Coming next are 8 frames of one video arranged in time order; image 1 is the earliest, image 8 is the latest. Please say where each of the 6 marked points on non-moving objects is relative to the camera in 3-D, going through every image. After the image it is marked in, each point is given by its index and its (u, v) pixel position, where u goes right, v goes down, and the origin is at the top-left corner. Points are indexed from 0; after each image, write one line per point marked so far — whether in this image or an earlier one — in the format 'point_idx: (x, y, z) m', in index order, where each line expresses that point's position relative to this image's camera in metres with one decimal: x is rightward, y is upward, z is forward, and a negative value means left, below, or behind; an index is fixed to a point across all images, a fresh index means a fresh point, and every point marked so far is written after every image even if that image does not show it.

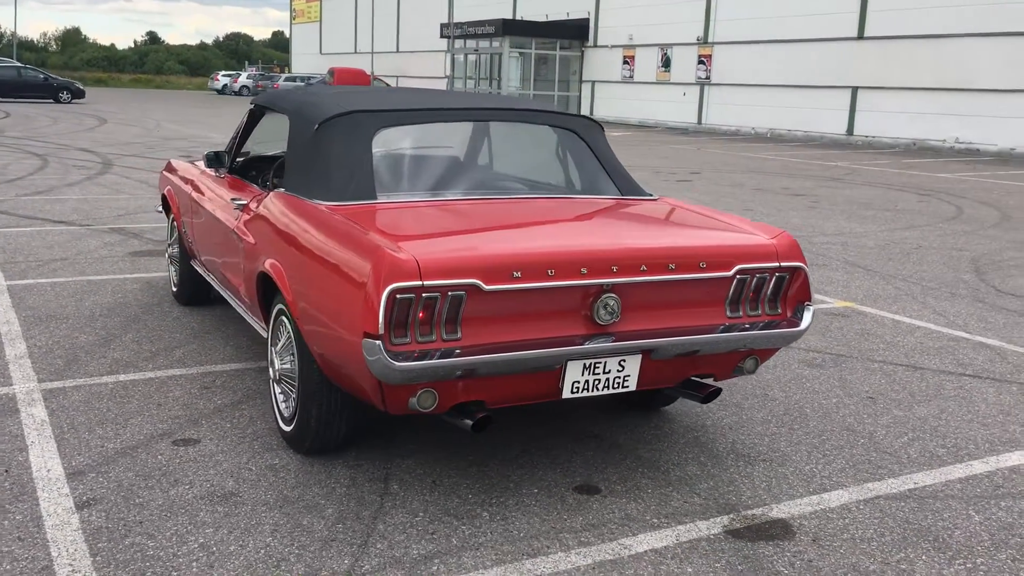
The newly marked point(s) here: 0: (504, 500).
0: (0.0, -0.7, +3.4) m
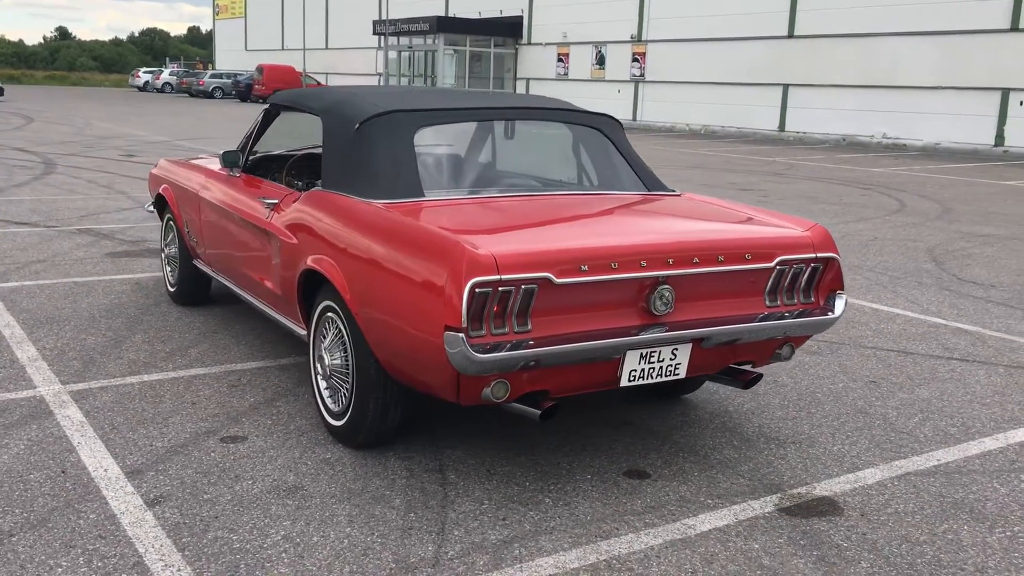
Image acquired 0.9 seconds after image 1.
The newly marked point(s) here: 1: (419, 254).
0: (+0.2, -0.7, +3.6) m
1: (-0.3, +0.1, +3.3) m
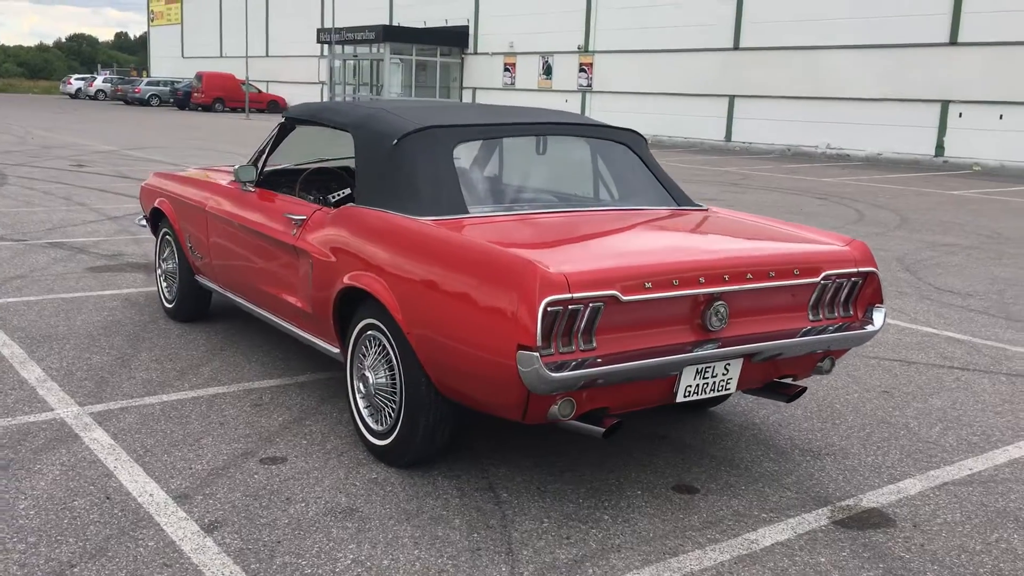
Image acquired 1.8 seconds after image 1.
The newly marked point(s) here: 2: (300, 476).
0: (+0.4, -0.8, +3.6) m
1: (-0.1, 0.0, +3.3) m
2: (-0.8, -0.7, +3.7) m
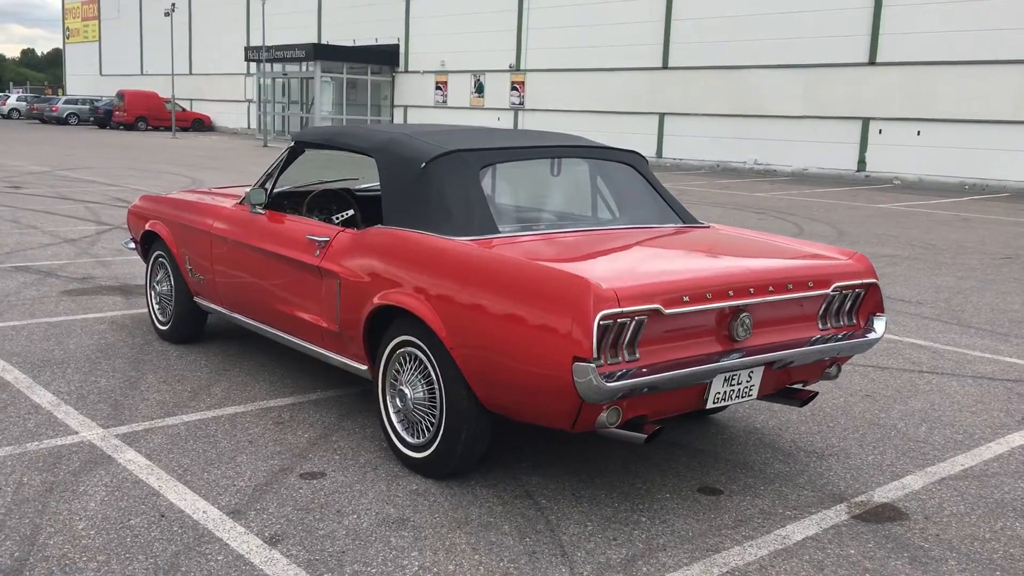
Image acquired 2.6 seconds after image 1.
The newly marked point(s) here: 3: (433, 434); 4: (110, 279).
0: (+0.5, -0.8, +3.8) m
1: (+0.1, 0.0, +3.5) m
2: (-0.6, -0.8, +3.8) m
3: (-0.3, -0.6, +3.9) m
4: (-3.3, +0.1, +8.3) m
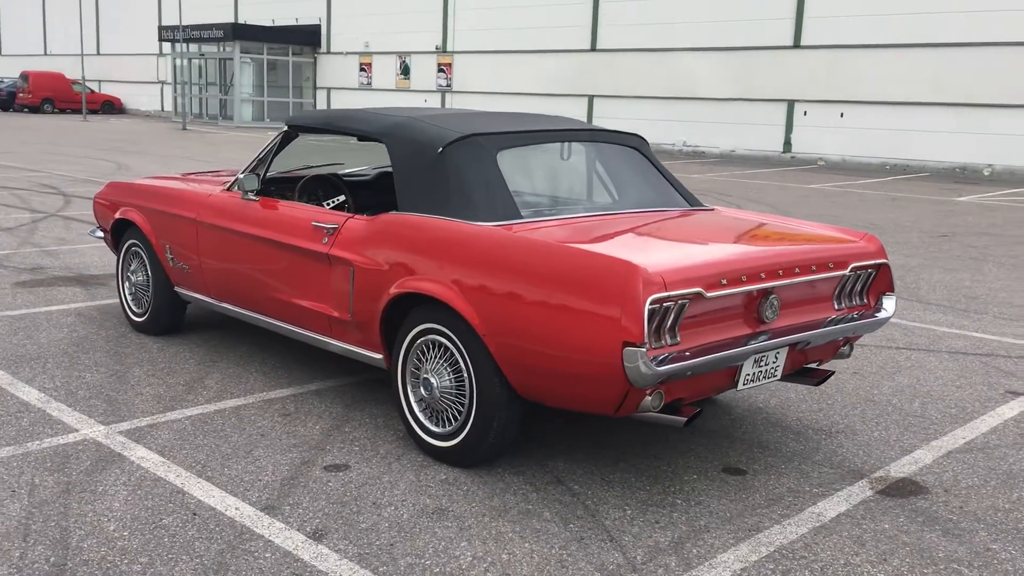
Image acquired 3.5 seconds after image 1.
0: (+0.6, -0.7, +3.8) m
1: (+0.2, 0.0, +3.4) m
2: (-0.5, -0.7, +3.8) m
3: (-0.2, -0.5, +3.8) m
4: (-3.5, +0.1, +8.0) m
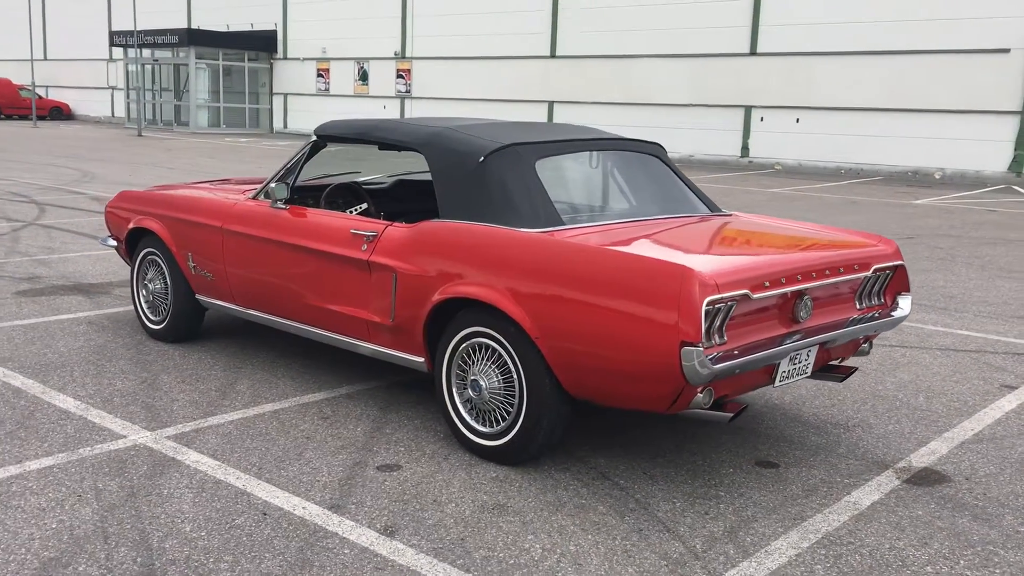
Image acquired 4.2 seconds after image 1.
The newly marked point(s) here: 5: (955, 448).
0: (+0.8, -0.8, +4.0) m
1: (+0.4, 0.0, +3.6) m
2: (-0.3, -0.7, +3.9) m
3: (0.0, -0.5, +4.0) m
4: (-3.5, +0.1, +7.9) m
5: (+1.9, -0.7, +4.5) m
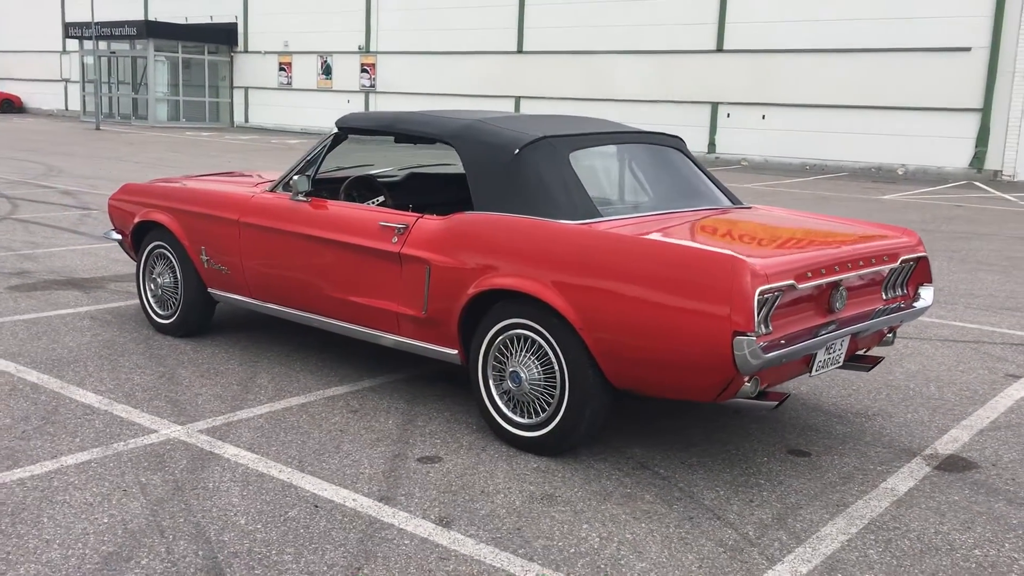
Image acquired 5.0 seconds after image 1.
0: (+1.0, -0.7, +4.0) m
1: (+0.6, 0.0, +3.6) m
2: (-0.2, -0.7, +3.9) m
3: (+0.2, -0.5, +4.0) m
4: (-3.6, +0.1, +7.8) m
5: (+2.1, -0.7, +4.6) m
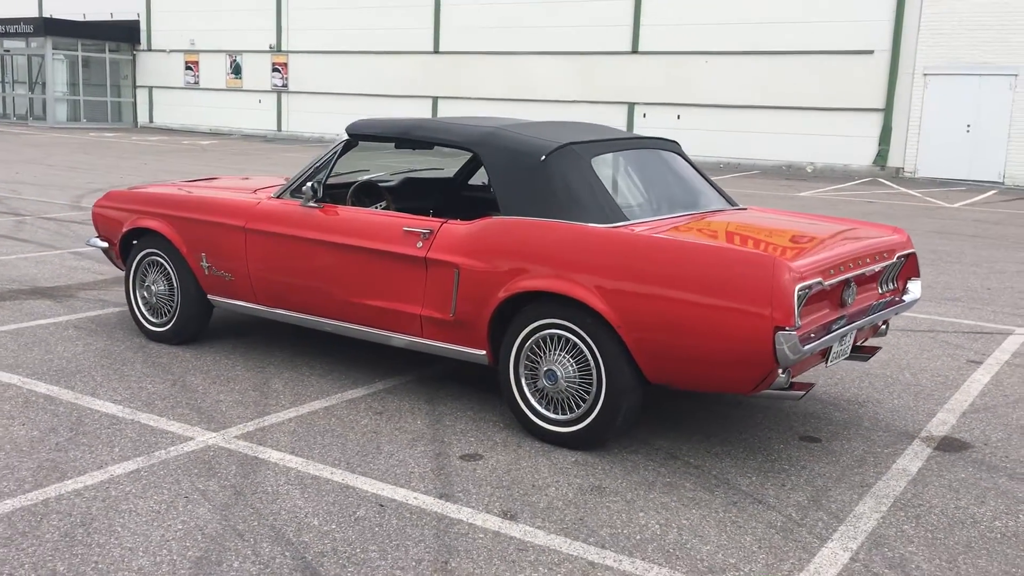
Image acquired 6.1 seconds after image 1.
0: (+1.1, -0.7, +4.3) m
1: (+0.7, 0.0, +3.8) m
2: (0.0, -0.7, +4.0) m
3: (+0.3, -0.5, +4.2) m
4: (-3.8, 0.0, +7.6) m
5: (+2.2, -0.6, +4.9) m
